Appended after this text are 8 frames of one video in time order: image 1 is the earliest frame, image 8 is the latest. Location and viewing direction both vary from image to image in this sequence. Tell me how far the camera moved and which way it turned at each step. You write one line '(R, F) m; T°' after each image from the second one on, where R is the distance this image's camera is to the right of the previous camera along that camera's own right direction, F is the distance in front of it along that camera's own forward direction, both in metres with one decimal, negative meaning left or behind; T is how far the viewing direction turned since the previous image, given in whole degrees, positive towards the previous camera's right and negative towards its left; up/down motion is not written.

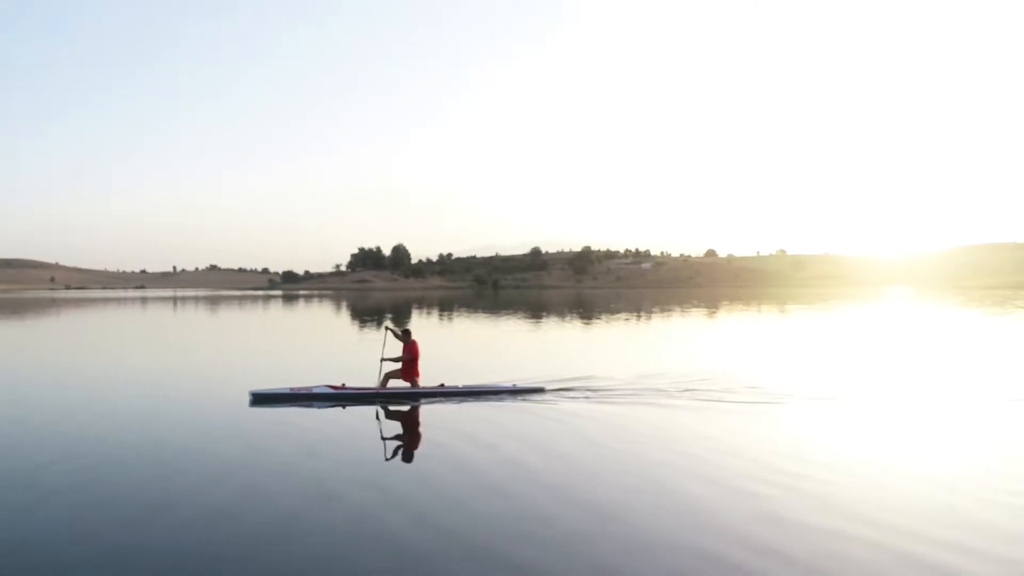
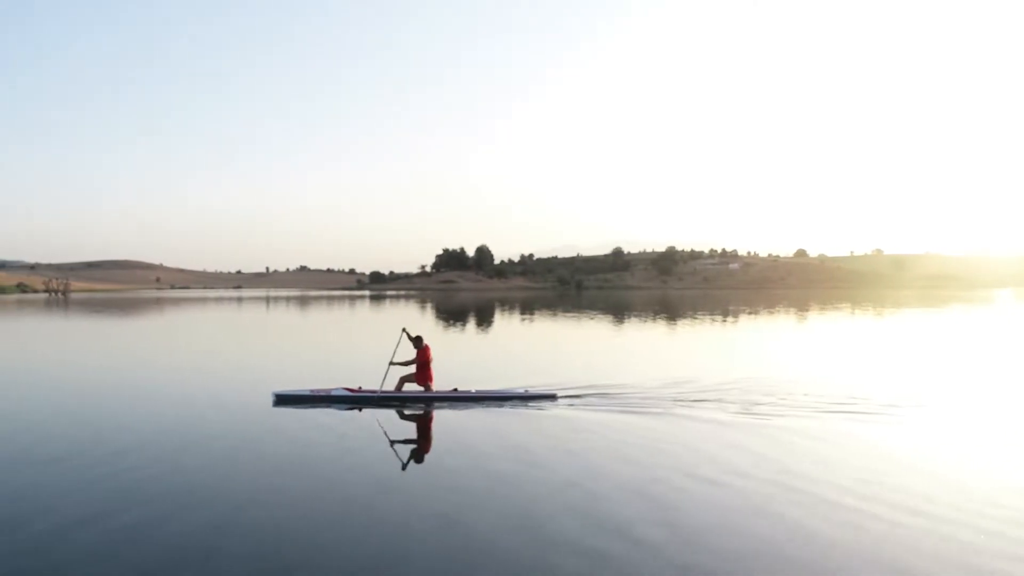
(-0.1, 0.0) m; -6°
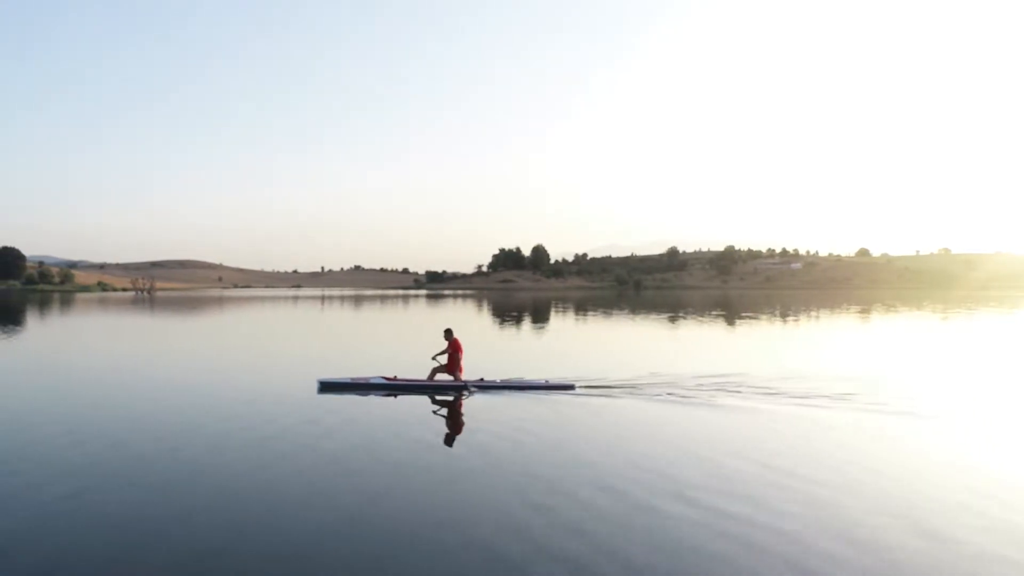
(-0.5, -0.1) m; -3°
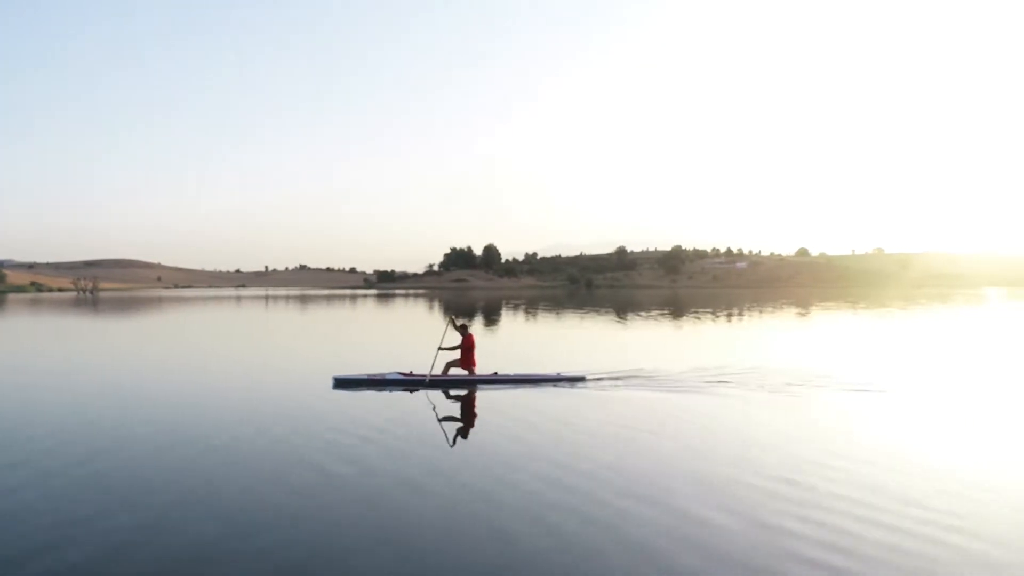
(-0.4, -0.2) m; +4°
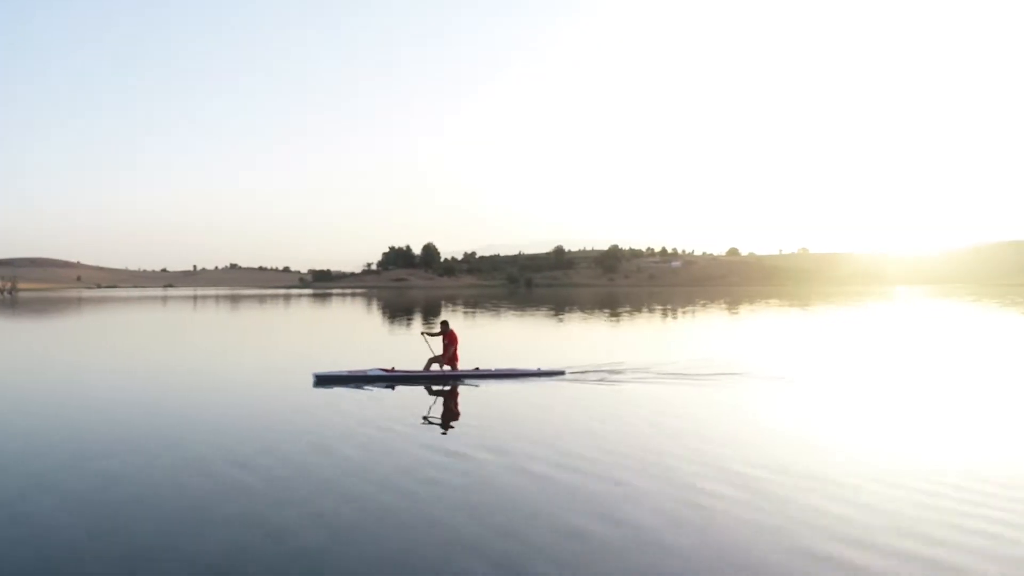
(-0.3, -0.2) m; +5°
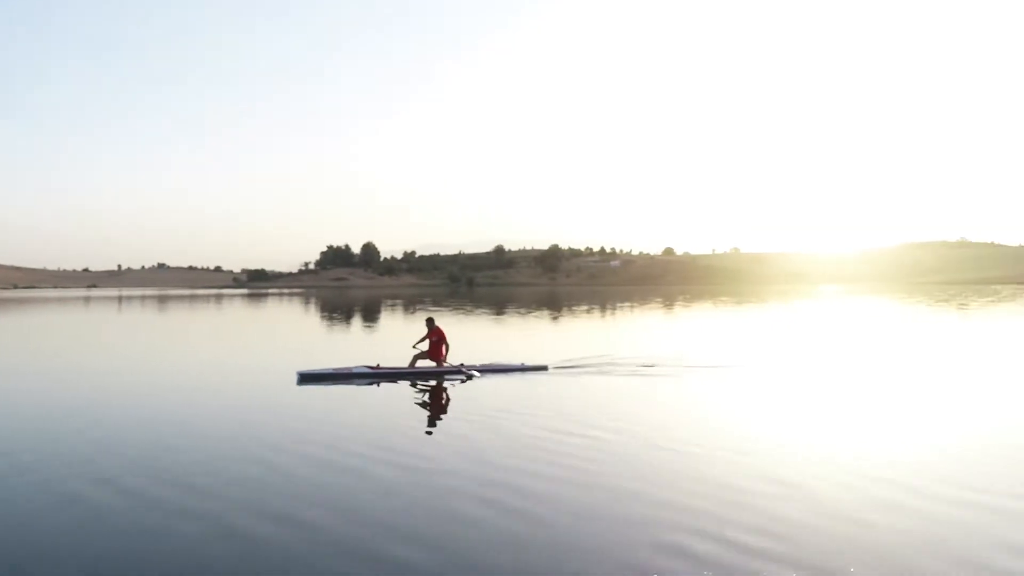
(-0.3, -0.1) m; +5°
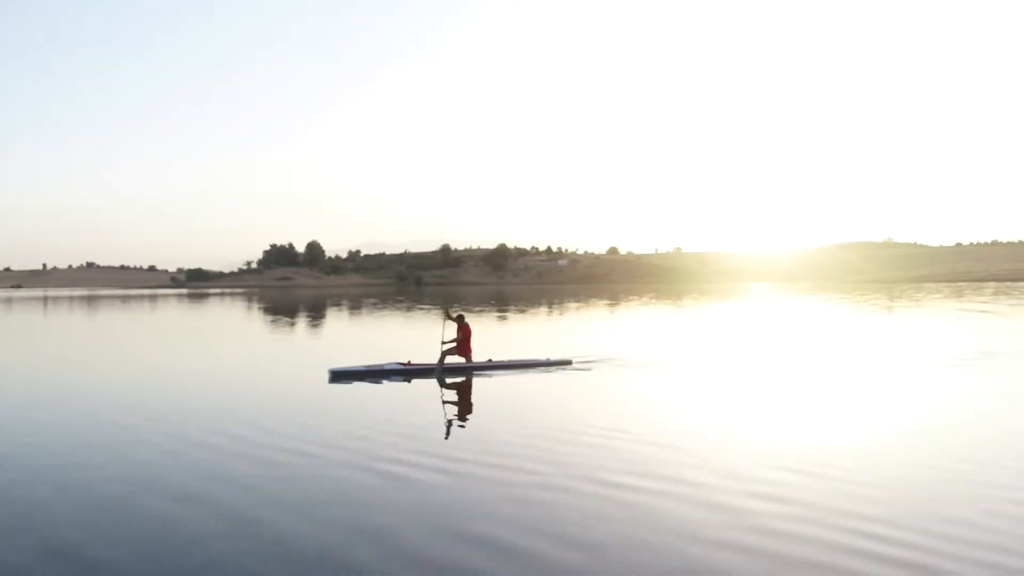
(-0.4, -0.1) m; +4°
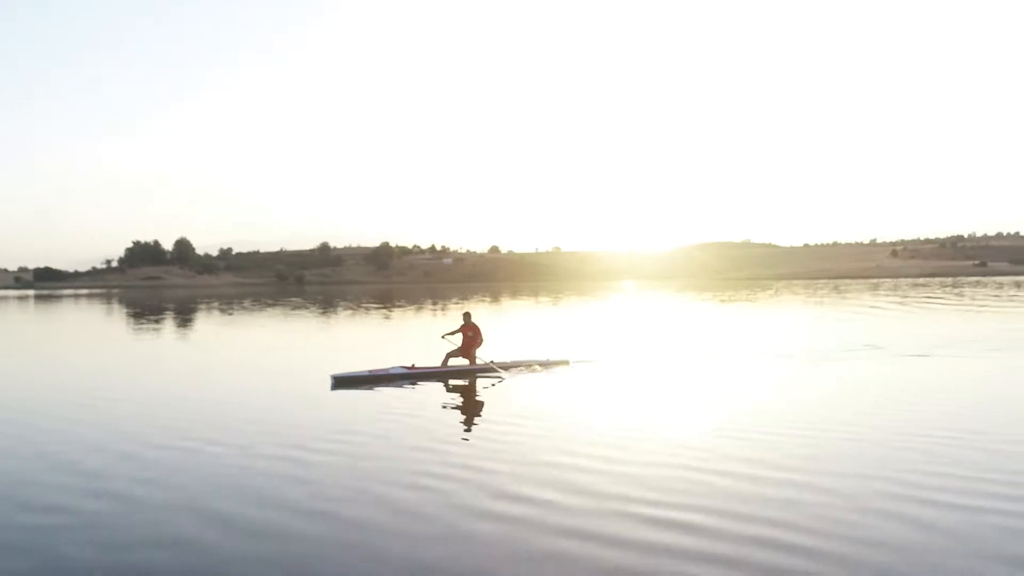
(-0.7, +0.2) m; +10°
